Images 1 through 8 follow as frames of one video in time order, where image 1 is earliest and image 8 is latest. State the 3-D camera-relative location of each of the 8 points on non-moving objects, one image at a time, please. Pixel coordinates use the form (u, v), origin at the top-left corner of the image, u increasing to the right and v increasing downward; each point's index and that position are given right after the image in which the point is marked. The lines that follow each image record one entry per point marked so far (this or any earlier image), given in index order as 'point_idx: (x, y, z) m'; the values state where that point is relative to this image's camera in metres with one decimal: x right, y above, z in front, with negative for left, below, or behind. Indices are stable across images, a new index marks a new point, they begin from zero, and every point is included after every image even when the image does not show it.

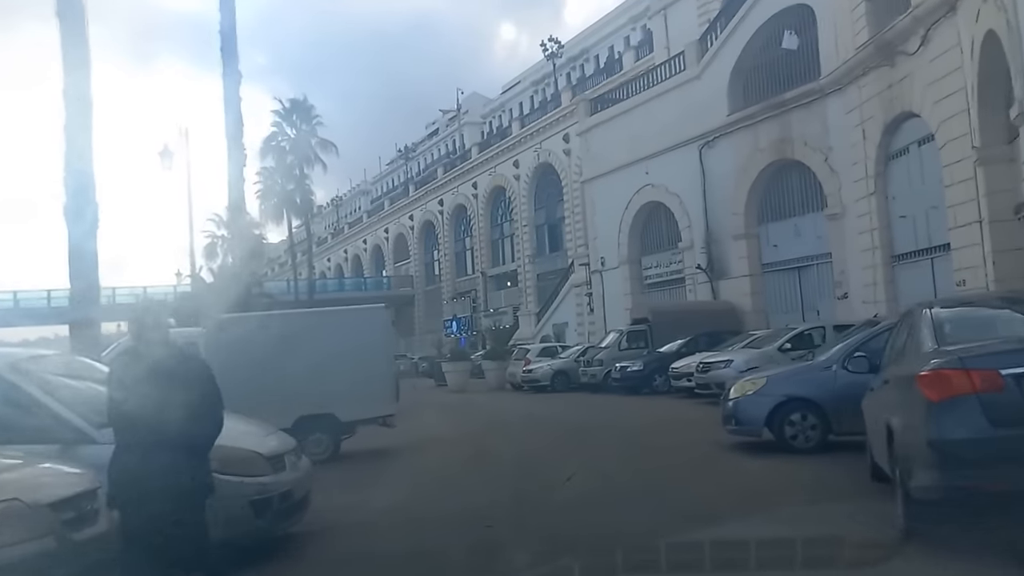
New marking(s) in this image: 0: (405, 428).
0: (-2.1, -2.7, +19.2) m
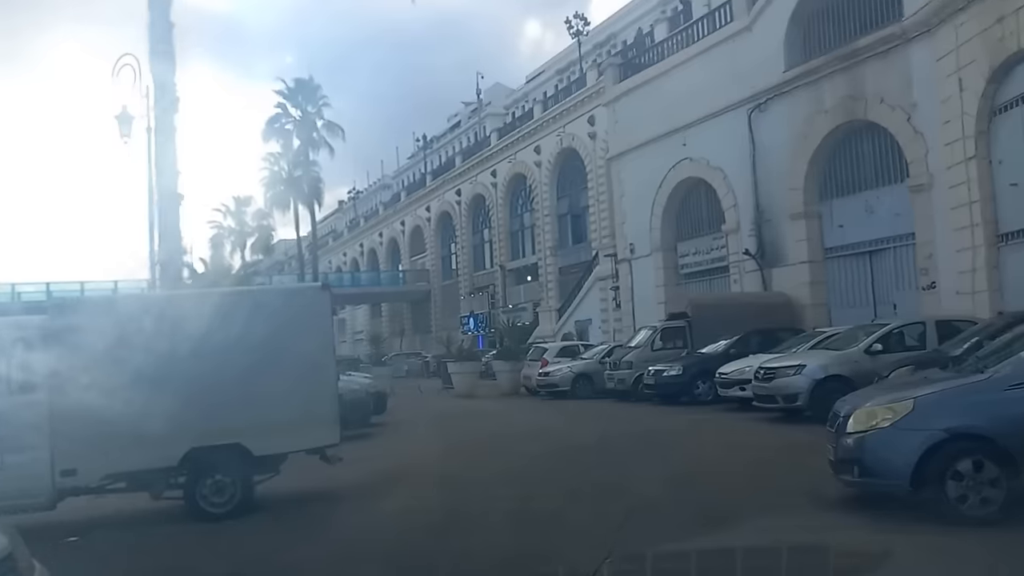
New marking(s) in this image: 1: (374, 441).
0: (-1.9, -2.5, +15.7) m
1: (-2.3, -2.5, +16.4) m
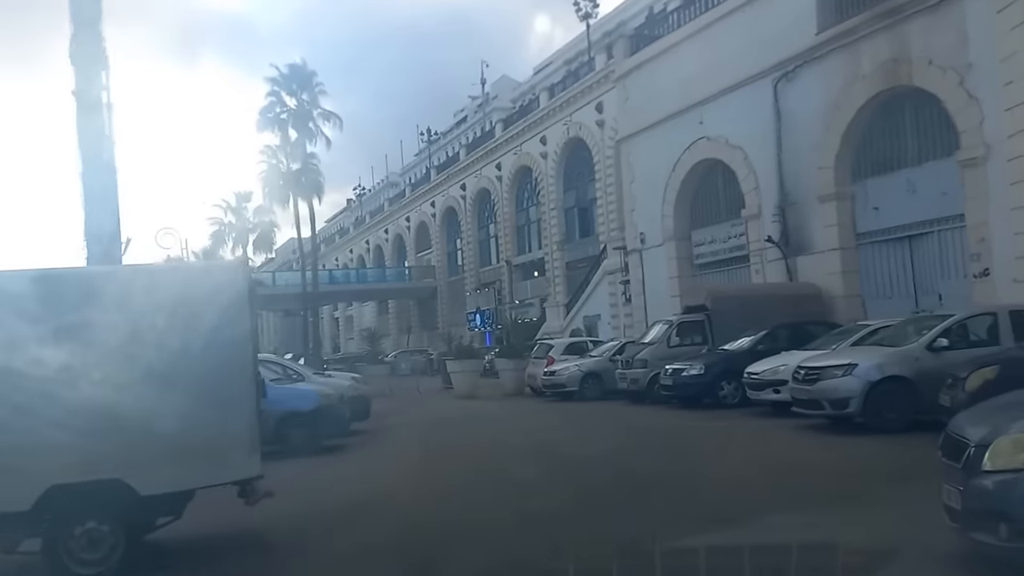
0: (-1.9, -2.4, +14.0) m
1: (-2.3, -2.4, +14.6) m
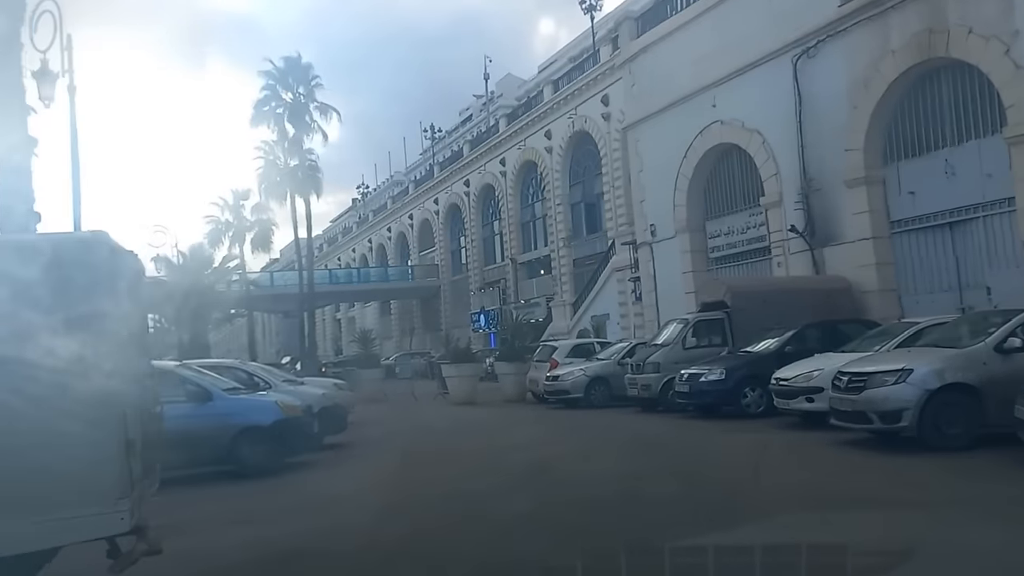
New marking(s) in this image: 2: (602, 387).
0: (-1.9, -2.3, +12.3) m
1: (-2.3, -2.3, +13.0) m
2: (+1.8, -2.0, +19.7) m
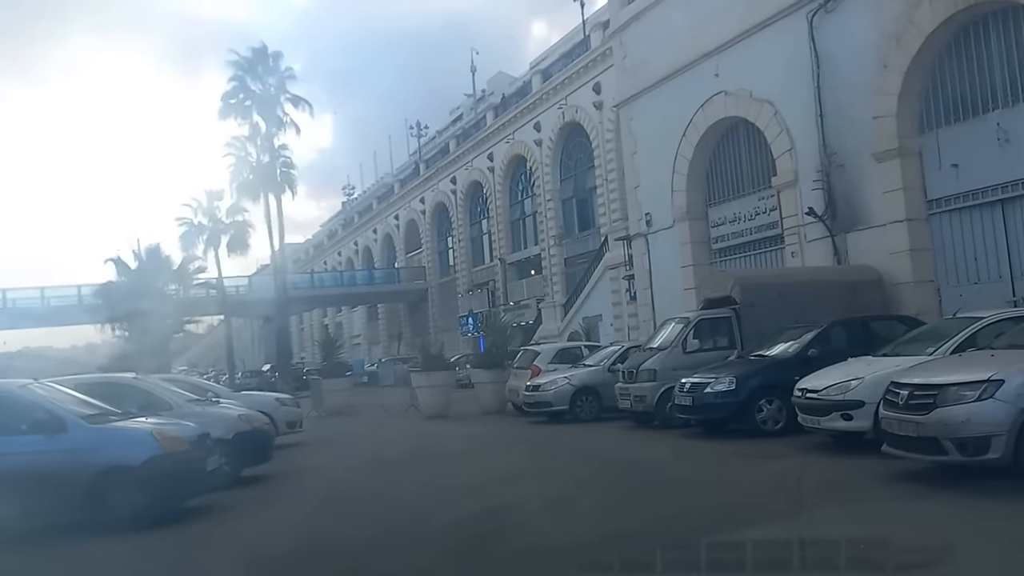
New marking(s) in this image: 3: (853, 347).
0: (-2.3, -2.3, +10.0) m
1: (-2.7, -2.3, +10.6) m
2: (+1.4, -2.0, +17.4) m
3: (+4.6, -0.8, +12.8) m
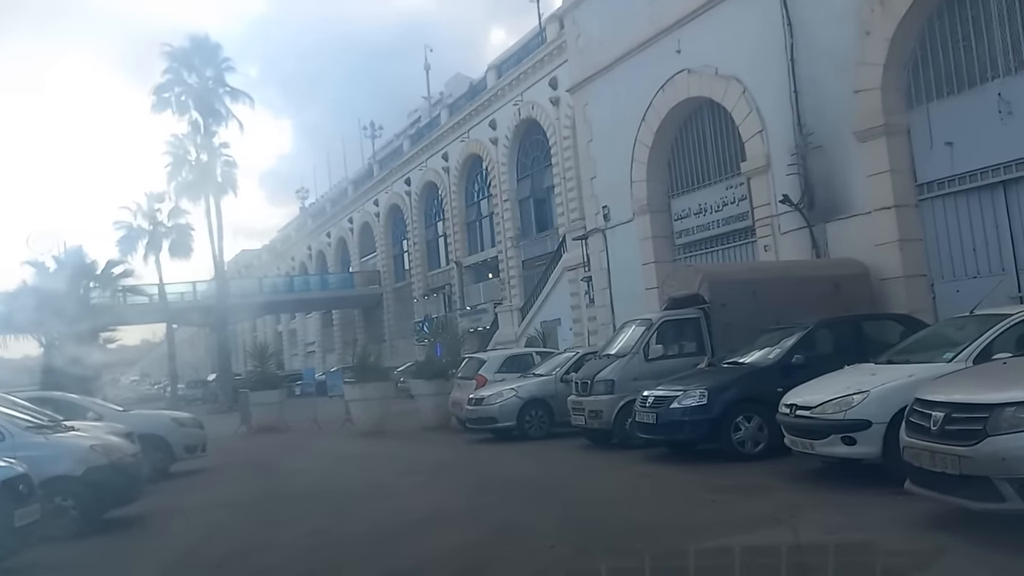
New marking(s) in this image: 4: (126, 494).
0: (-2.9, -2.3, +8.1) m
1: (-3.4, -2.3, +8.7) m
2: (+0.5, -2.0, +15.6) m
3: (+3.8, -0.7, +11.2) m
4: (-4.0, -2.1, +9.8) m
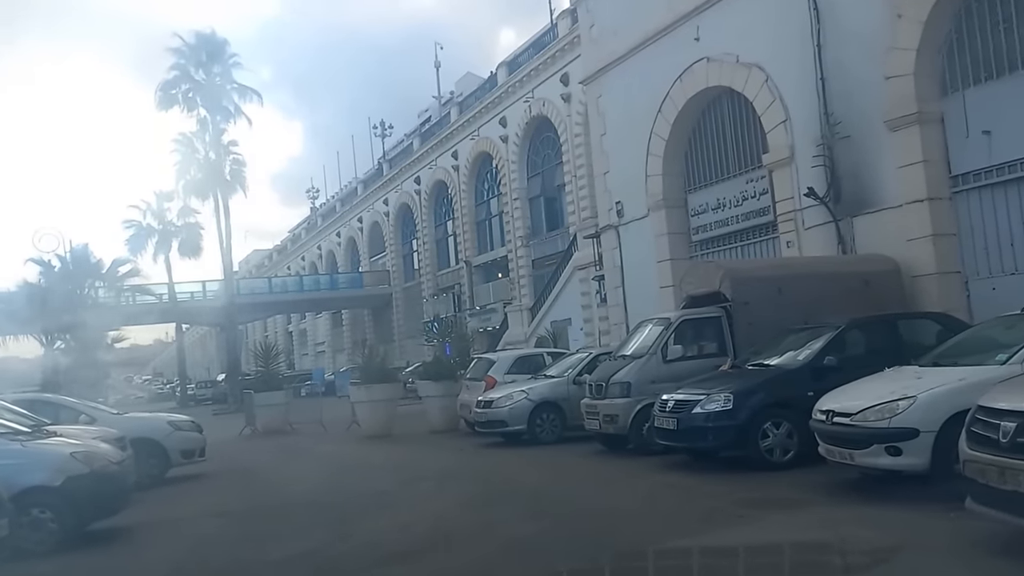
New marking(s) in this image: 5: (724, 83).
0: (-2.9, -2.2, +7.5) m
1: (-3.3, -2.3, +8.2) m
2: (+0.7, -1.9, +15.1) m
3: (+3.9, -0.7, +10.6) m
4: (-3.9, -2.1, +9.3) m
5: (+4.0, +3.9, +18.4) m
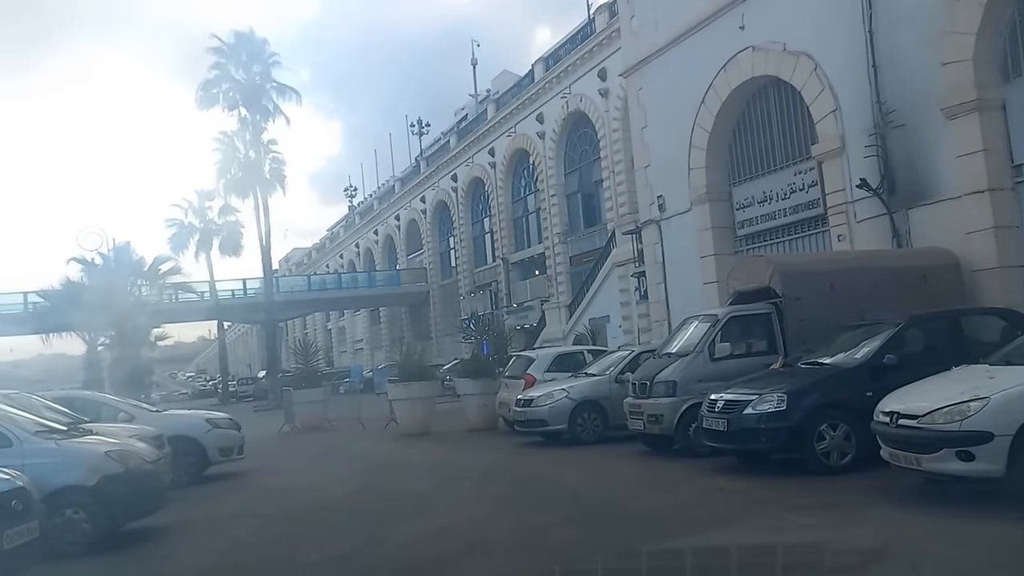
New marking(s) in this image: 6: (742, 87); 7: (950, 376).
0: (-2.5, -2.2, +7.3) m
1: (-2.9, -2.2, +8.0) m
2: (+1.3, -1.9, +14.7) m
3: (+4.4, -0.7, +10.1) m
4: (-3.5, -2.1, +9.1) m
5: (+4.8, +4.0, +18.0) m
6: (+4.3, +3.7, +18.8) m
7: (+3.5, -0.7, +8.0) m
